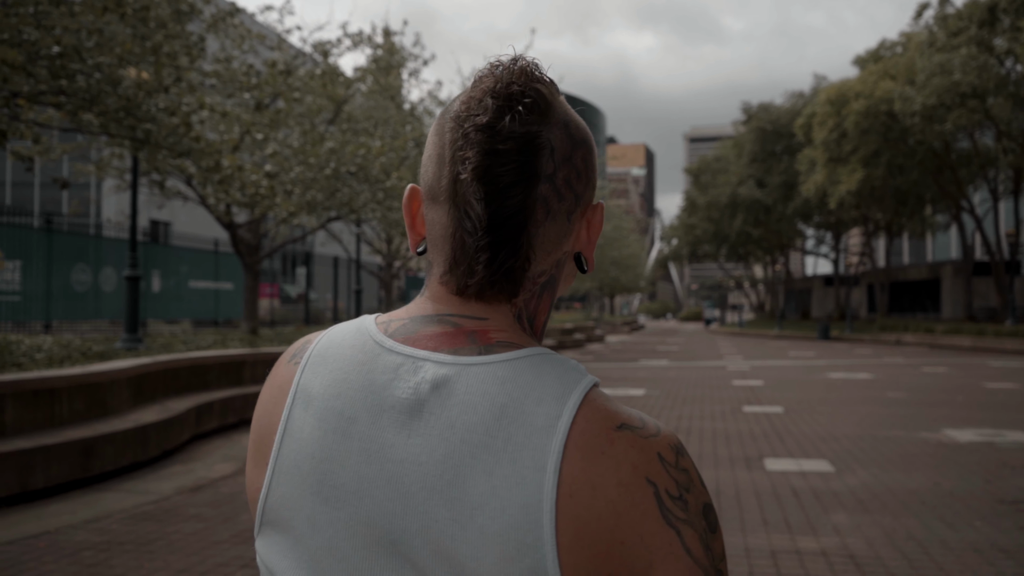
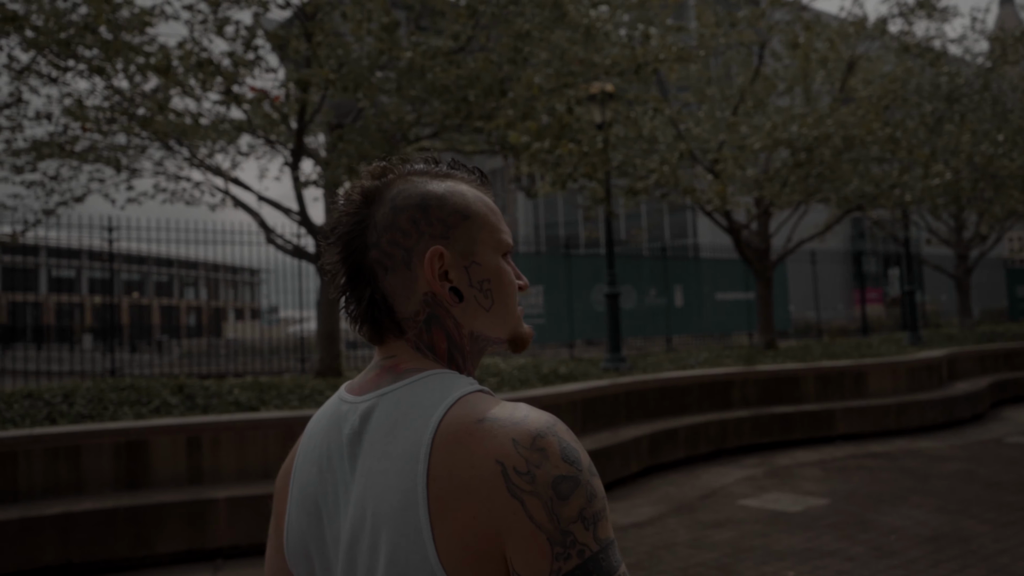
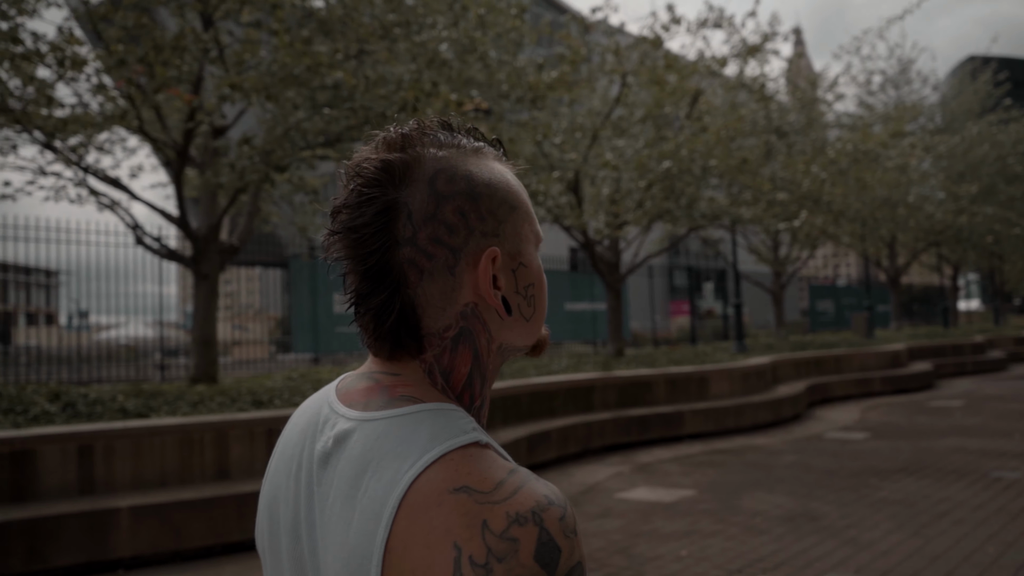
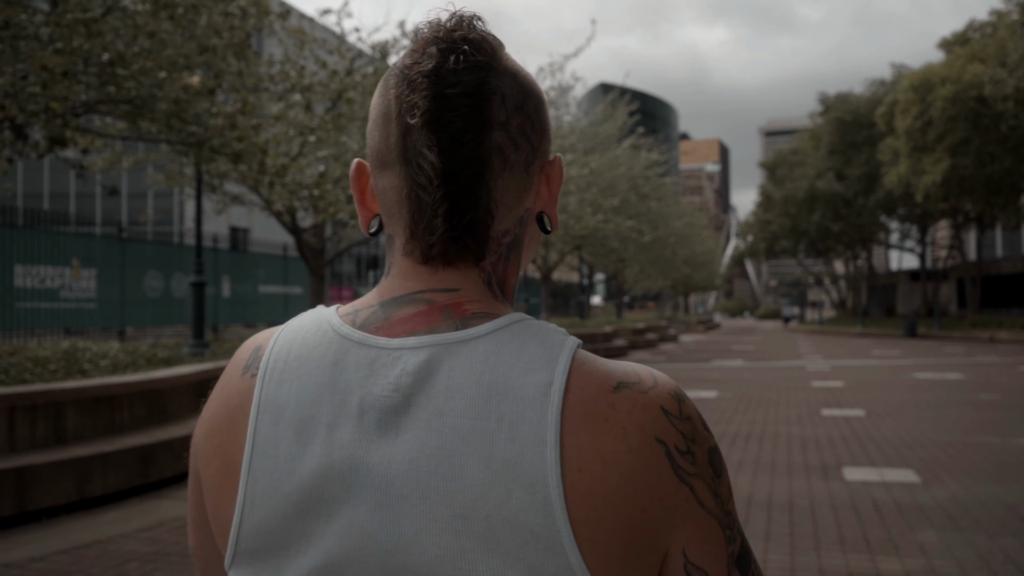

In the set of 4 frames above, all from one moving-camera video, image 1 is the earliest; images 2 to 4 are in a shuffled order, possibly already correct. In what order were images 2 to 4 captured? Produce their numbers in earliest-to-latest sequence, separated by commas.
4, 3, 2
